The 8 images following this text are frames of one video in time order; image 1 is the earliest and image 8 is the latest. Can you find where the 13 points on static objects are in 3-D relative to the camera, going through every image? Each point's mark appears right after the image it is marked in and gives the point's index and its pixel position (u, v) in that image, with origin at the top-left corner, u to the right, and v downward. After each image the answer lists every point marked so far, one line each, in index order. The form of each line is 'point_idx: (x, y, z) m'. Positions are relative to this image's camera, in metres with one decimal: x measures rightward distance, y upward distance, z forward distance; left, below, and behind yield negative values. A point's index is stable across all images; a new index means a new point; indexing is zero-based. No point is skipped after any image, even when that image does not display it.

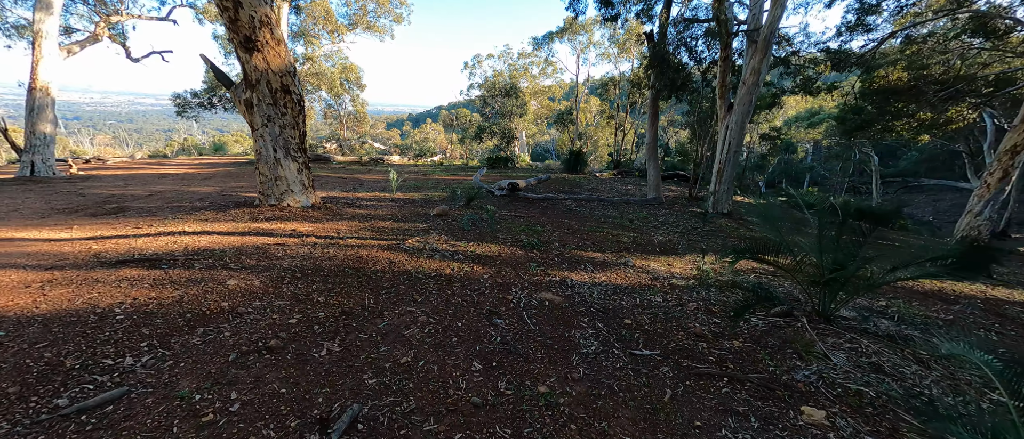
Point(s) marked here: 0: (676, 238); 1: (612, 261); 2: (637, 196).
0: (+2.5, -0.3, +5.5) m
1: (+1.1, -0.5, +4.1) m
2: (+3.8, +0.7, +10.8) m
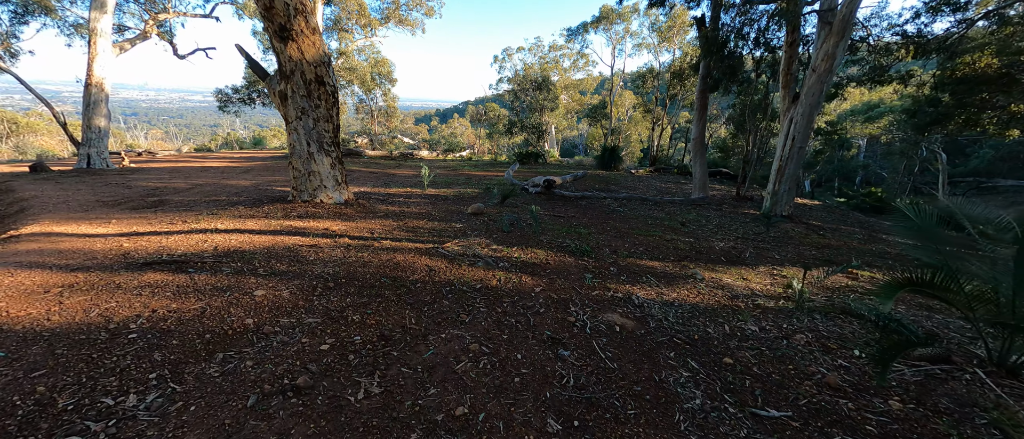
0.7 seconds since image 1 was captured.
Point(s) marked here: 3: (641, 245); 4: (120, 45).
0: (+3.1, -0.4, +4.9) m
1: (+1.6, -0.5, +3.6) m
2: (+4.8, +0.7, +10.1) m
3: (+1.7, -0.3, +4.6) m
4: (-14.8, +6.6, +13.5) m
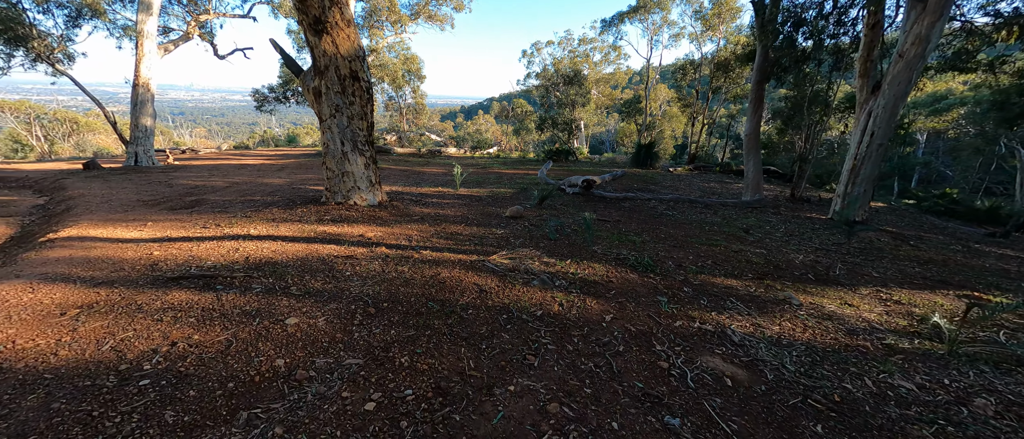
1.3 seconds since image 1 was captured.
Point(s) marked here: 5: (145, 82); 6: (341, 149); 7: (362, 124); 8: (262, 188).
0: (+3.7, -0.5, +4.3) m
1: (+2.1, -0.6, +3.0) m
2: (+5.7, +0.6, +9.3) m
3: (+2.2, -0.4, +4.1) m
4: (-13.6, +6.8, +13.9) m
5: (-13.5, +5.1, +13.1) m
6: (-2.5, +1.0, +5.1) m
7: (-2.2, +1.4, +5.2) m
8: (-5.7, +0.7, +8.1) m
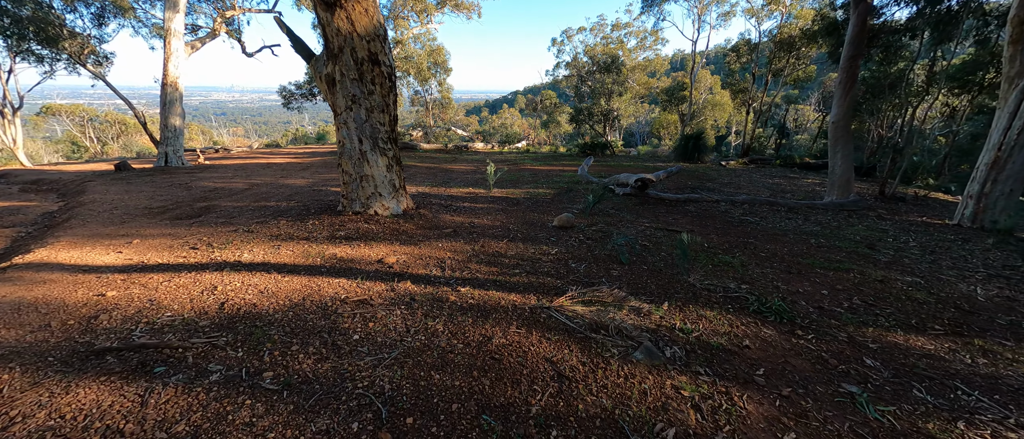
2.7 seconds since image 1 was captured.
0: (+4.3, -0.6, +3.0) m
1: (+2.6, -0.8, +1.9) m
2: (+6.6, +0.5, +7.9) m
3: (+2.8, -0.6, +2.9) m
4: (-12.3, +6.8, +13.7) m
5: (-12.3, +5.0, +12.9) m
6: (-1.9, +0.9, +4.3) m
7: (-1.6, +1.2, +4.4) m
8: (-4.8, +0.6, +7.5) m
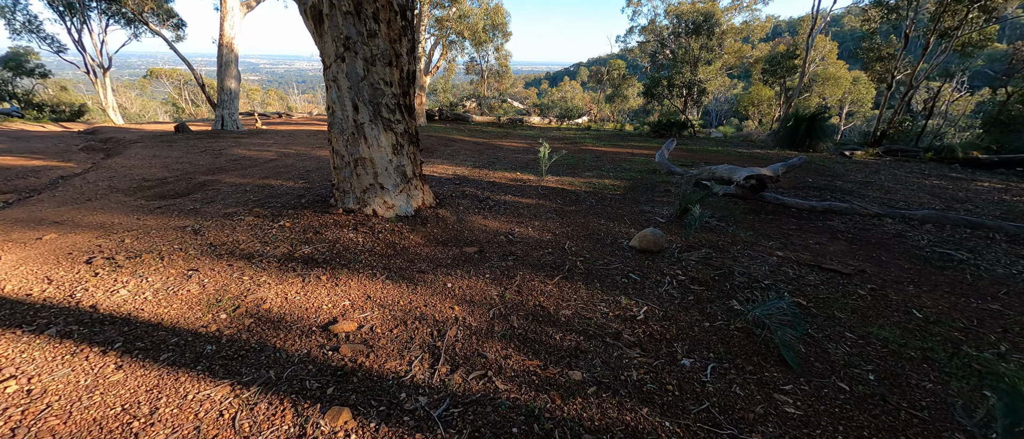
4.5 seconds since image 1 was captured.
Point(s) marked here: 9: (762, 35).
0: (+4.4, -1.2, +1.0) m
1: (+2.6, -1.3, +0.1) m
2: (+7.5, +0.1, +5.4) m
3: (+2.9, -1.0, +1.1) m
4: (-9.9, +8.1, +13.3) m
5: (-10.1, +6.3, +12.6) m
6: (-1.3, +0.8, +3.0) m
7: (-1.0, +1.2, +3.0) m
8: (-3.8, +1.0, +6.5) m
9: (+13.2, +9.7, +18.7) m
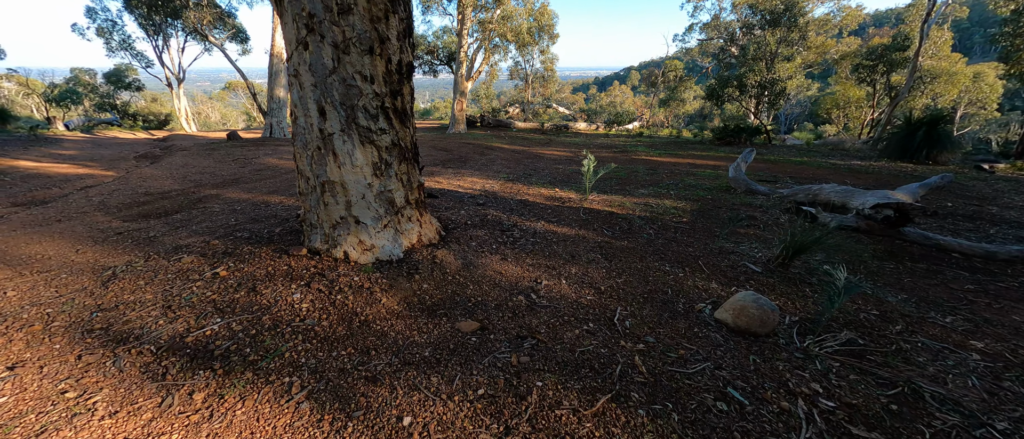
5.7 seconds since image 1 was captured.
0: (+4.3, -1.6, -0.6) m
1: (+2.3, -1.6, -1.2) m
2: (+7.9, -0.4, +3.4) m
3: (+2.8, -1.4, -0.3) m
4: (-8.2, +7.8, +13.6) m
5: (-8.5, +6.1, +12.9) m
6: (-1.2, +0.6, +2.1) m
7: (-0.8, +0.9, +2.1) m
8: (-3.2, +0.7, +6.0) m
9: (+15.4, +8.8, +16.1) m
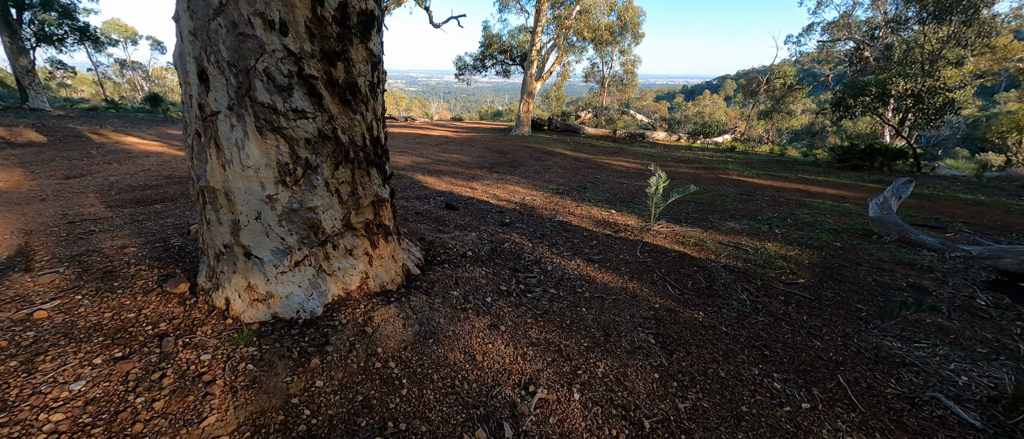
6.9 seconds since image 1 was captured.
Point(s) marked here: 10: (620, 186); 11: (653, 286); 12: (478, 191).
0: (+3.4, -2.1, -2.3) m
1: (+1.4, -2.0, -2.6) m
2: (+7.8, -1.5, +1.0) m
3: (+2.0, -1.8, -1.8) m
4: (-5.2, +8.2, +13.9) m
5: (-5.8, +6.5, +13.3) m
6: (-1.2, +0.5, +1.4) m
7: (-0.8, +0.8, +1.3) m
8: (-2.5, +0.7, +5.5) m
9: (+18.4, +6.6, +12.1) m
10: (+1.7, +0.5, +5.7) m
11: (+1.0, -0.4, +2.4) m
12: (-0.5, +0.4, +4.9) m
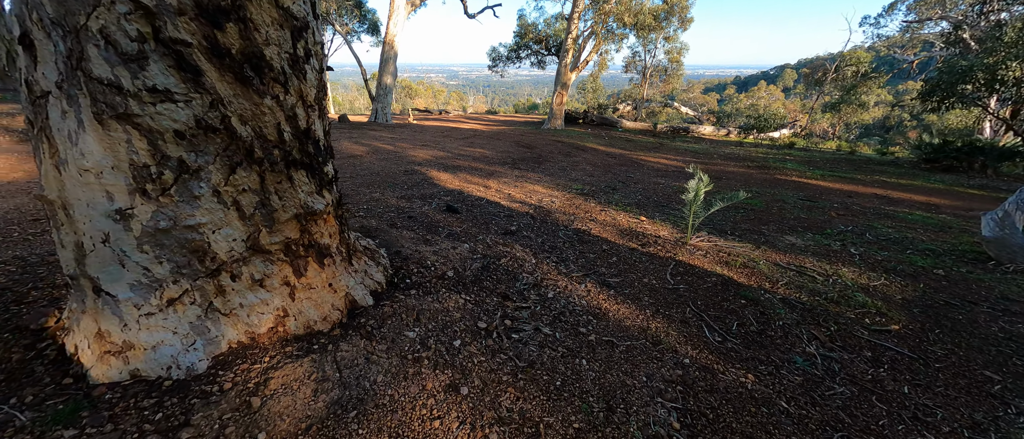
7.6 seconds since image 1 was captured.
0: (+2.8, -2.4, -3.1) m
1: (+0.8, -2.2, -3.2) m
2: (+7.5, -1.8, -0.3) m
3: (+1.5, -2.0, -2.4) m
4: (-3.9, +8.4, +13.7) m
5: (-4.6, +6.7, +13.2) m
6: (-1.3, +0.4, +1.0) m
7: (-1.0, +0.7, +0.9) m
8: (-2.2, +0.8, +5.2) m
9: (+19.4, +6.2, +9.6) m
10: (+2.0, +0.4, +5.0) m
11: (+0.9, -0.5, +1.8) m
12: (-0.3, +0.4, +4.4) m
